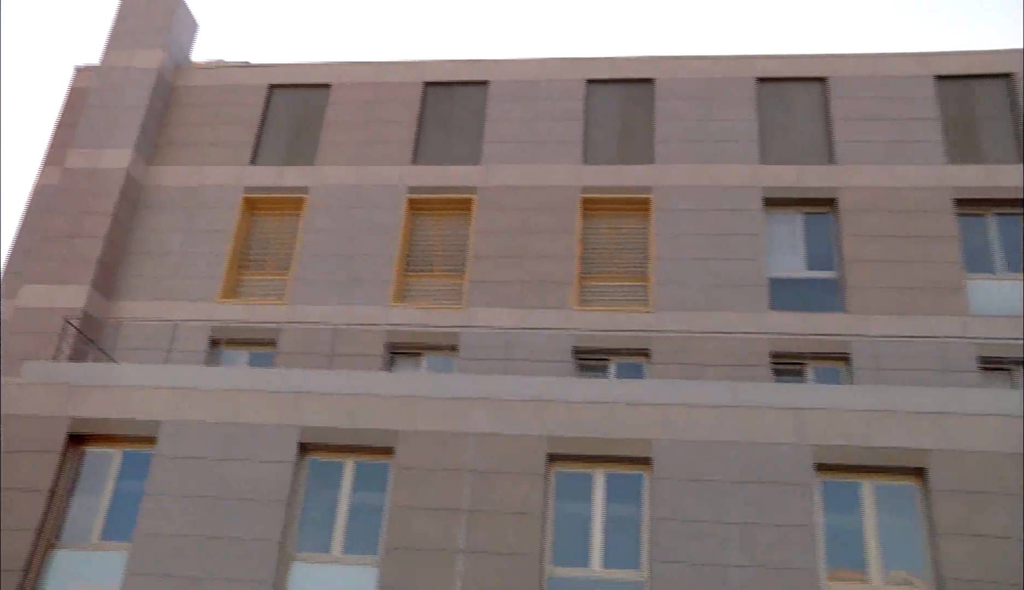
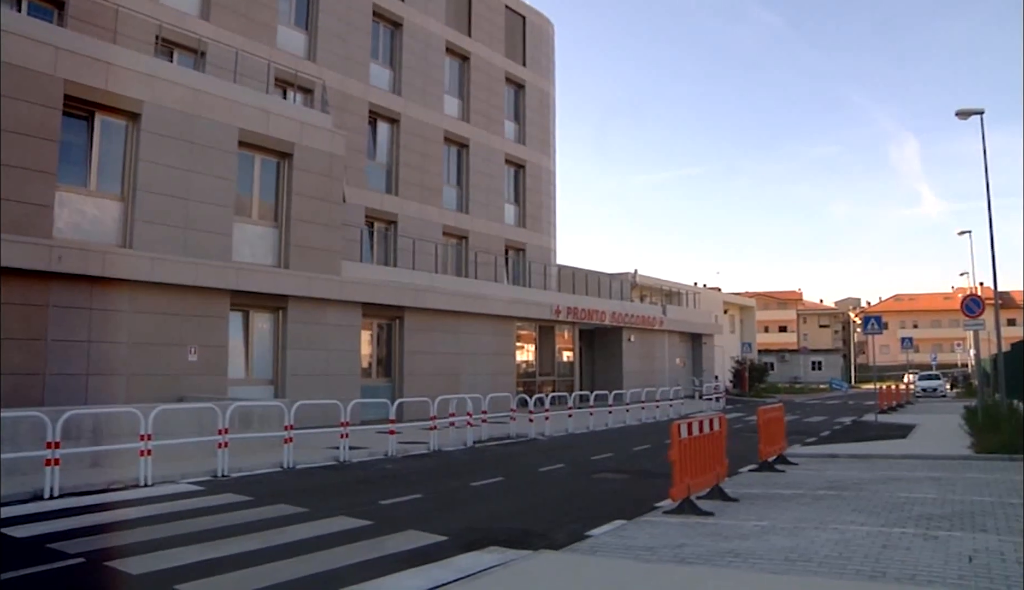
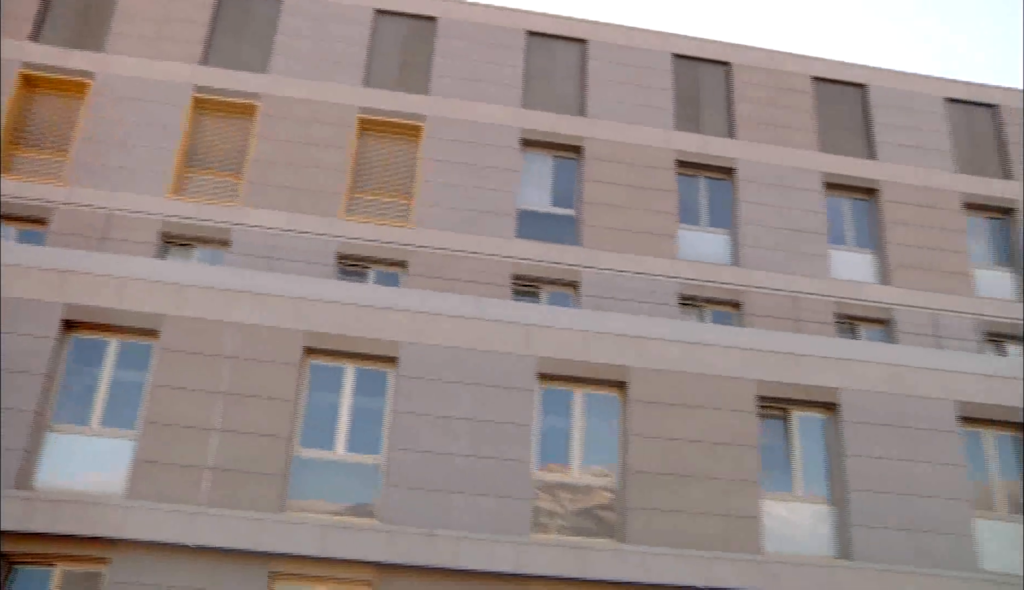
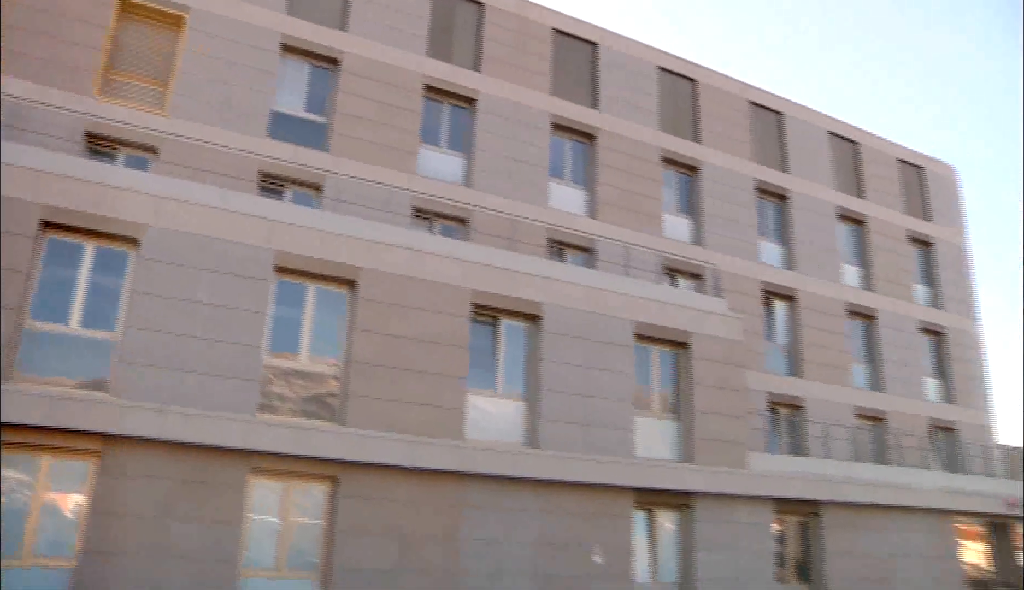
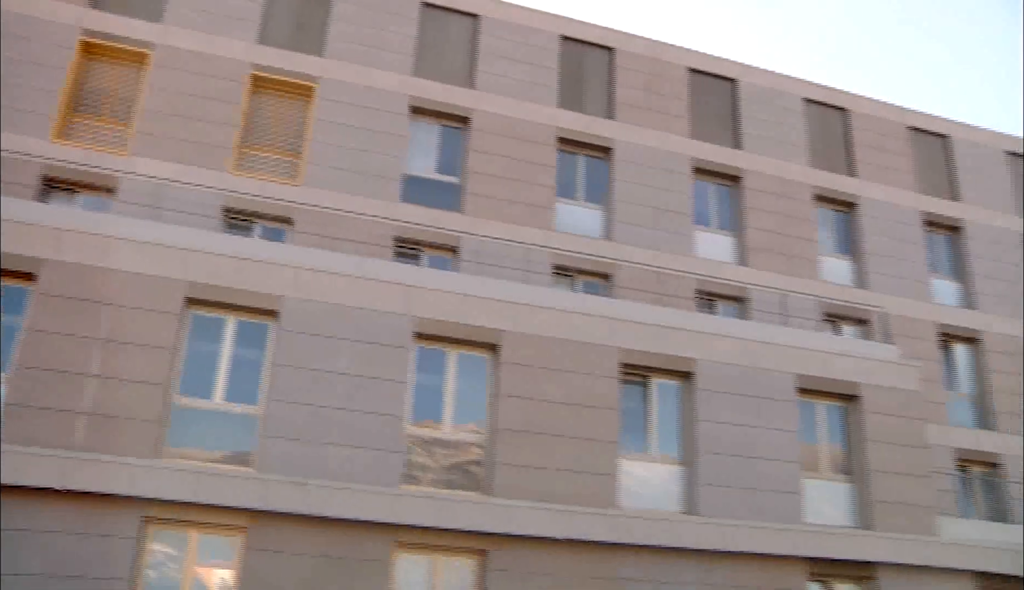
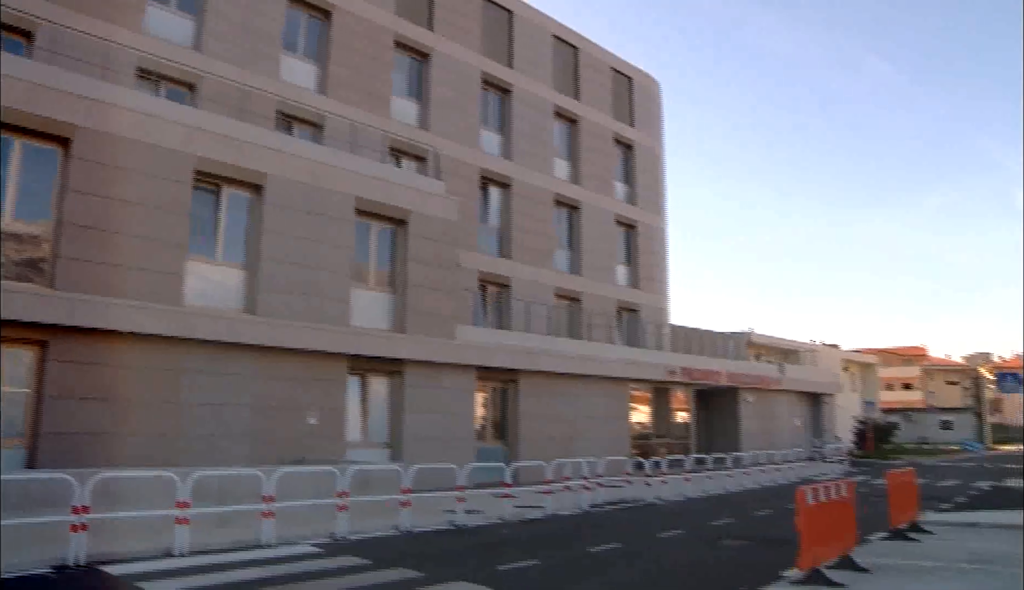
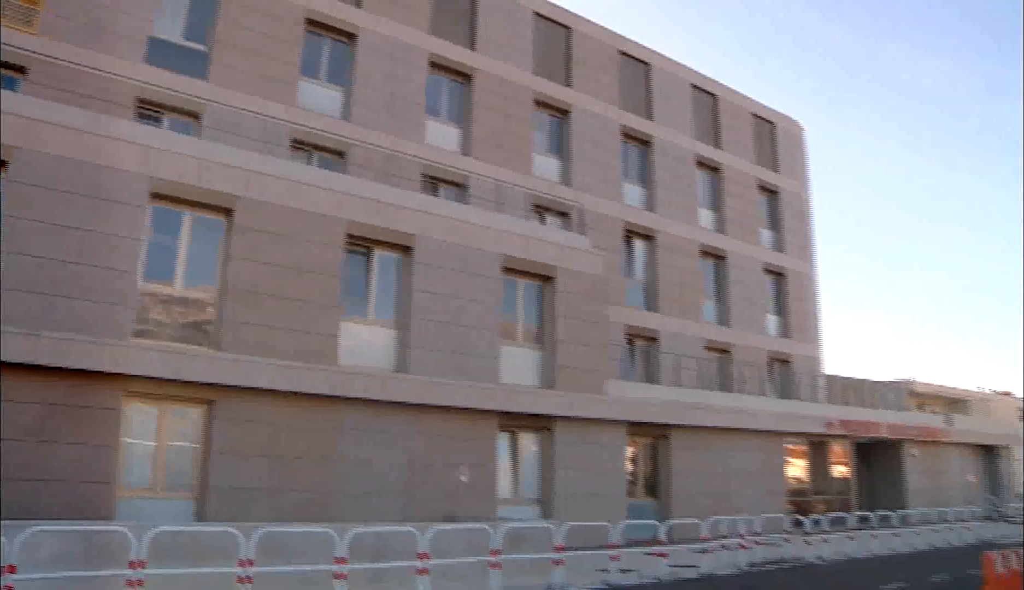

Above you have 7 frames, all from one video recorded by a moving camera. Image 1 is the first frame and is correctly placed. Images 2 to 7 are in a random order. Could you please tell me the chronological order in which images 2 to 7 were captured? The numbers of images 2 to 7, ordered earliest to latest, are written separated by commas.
3, 5, 4, 7, 6, 2
